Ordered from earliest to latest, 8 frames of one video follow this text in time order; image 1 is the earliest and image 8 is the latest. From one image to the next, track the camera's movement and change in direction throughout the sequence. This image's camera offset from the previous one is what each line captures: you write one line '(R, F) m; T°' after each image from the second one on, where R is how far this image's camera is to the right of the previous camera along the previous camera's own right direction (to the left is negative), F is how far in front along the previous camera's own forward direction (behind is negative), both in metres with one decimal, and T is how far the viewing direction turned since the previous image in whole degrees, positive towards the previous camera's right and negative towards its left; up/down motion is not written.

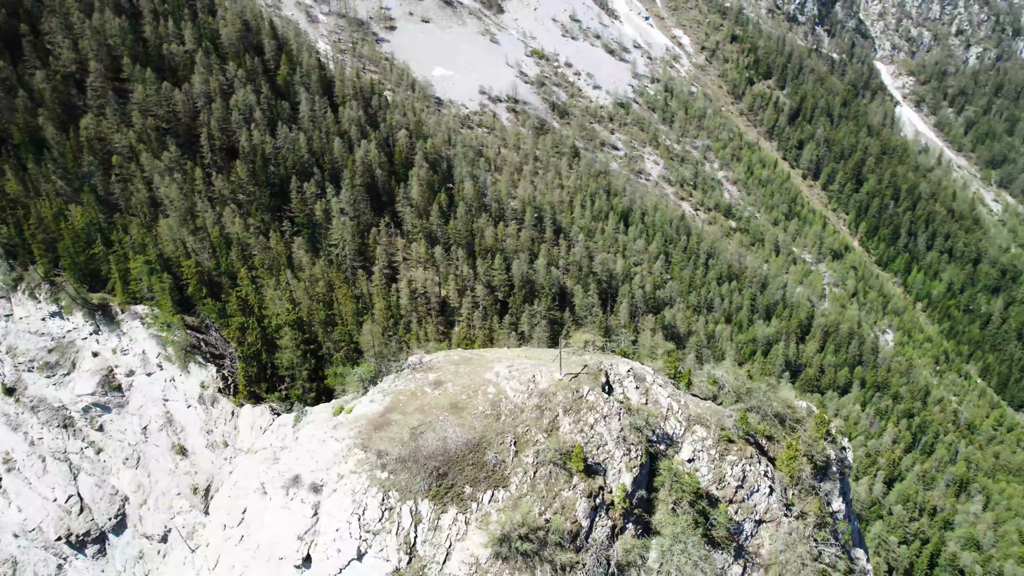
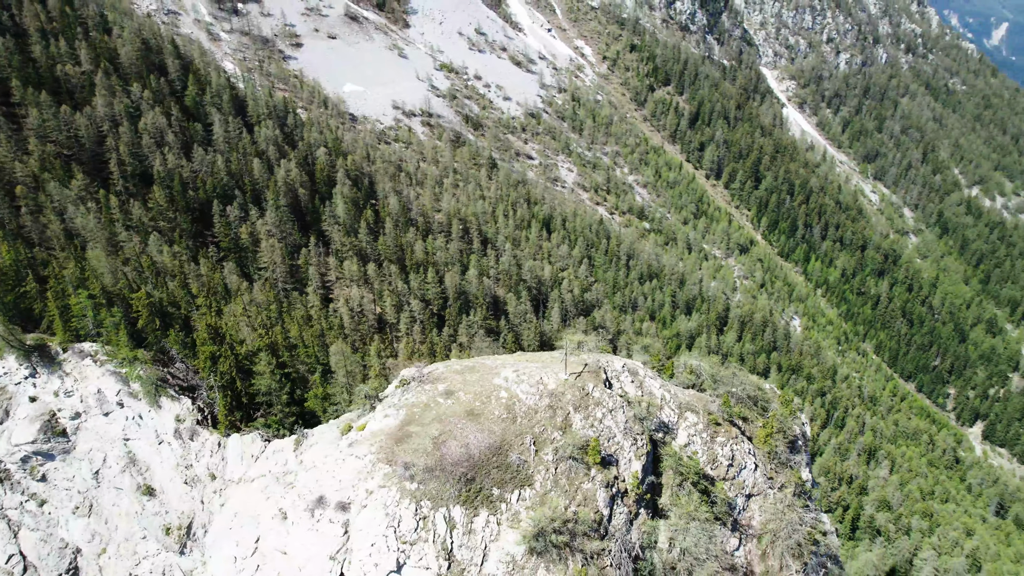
(-3.2, -0.8) m; +8°
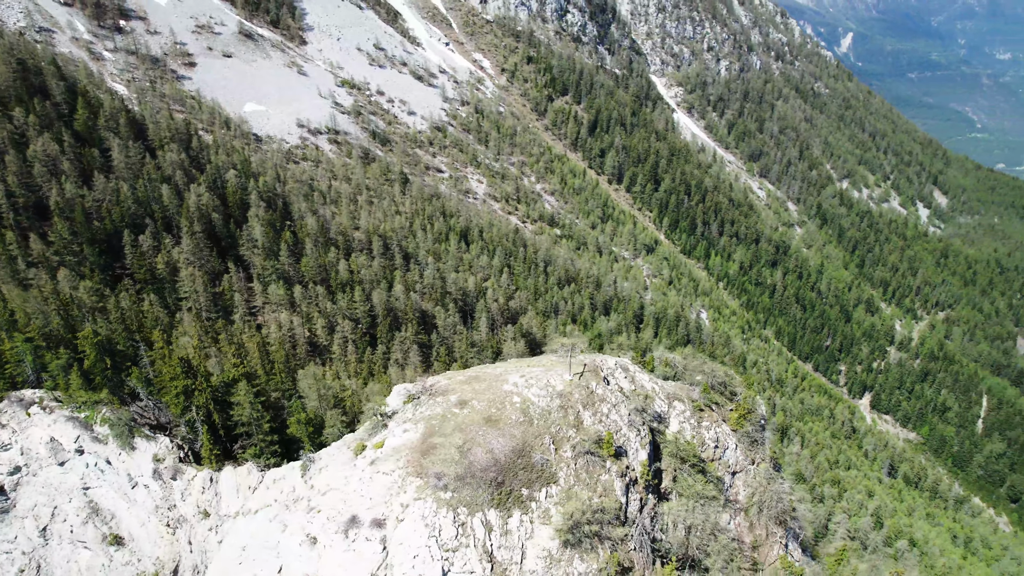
(-3.6, -0.8) m; +8°
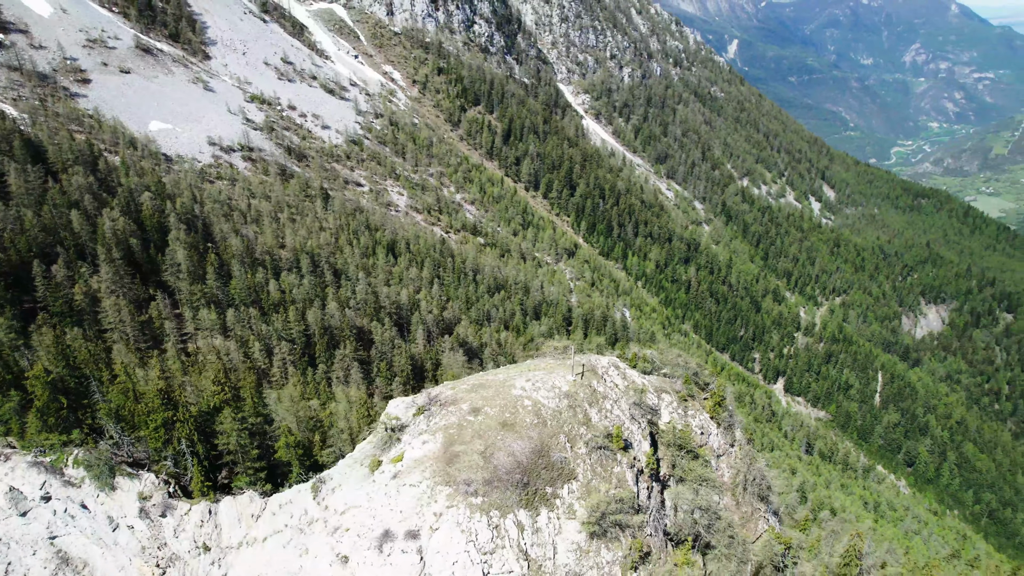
(-3.4, -0.6) m; +7°
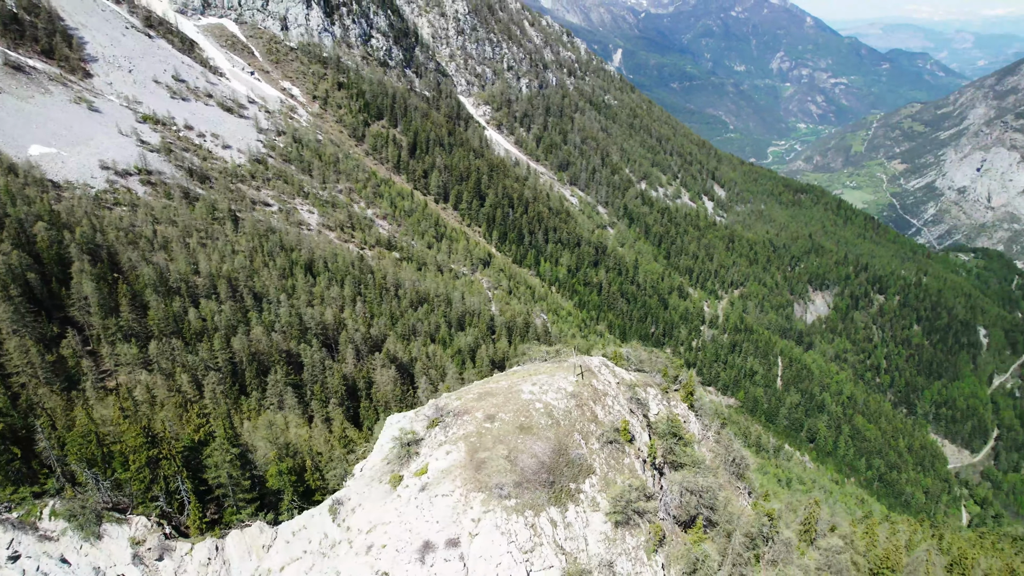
(-3.9, -0.7) m; +8°
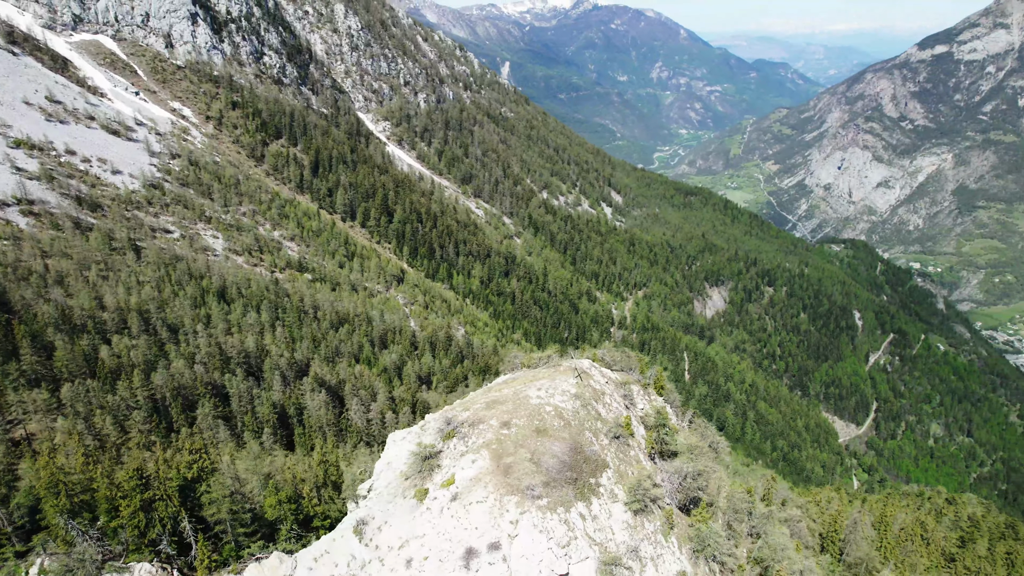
(-4.1, -0.9) m; +9°
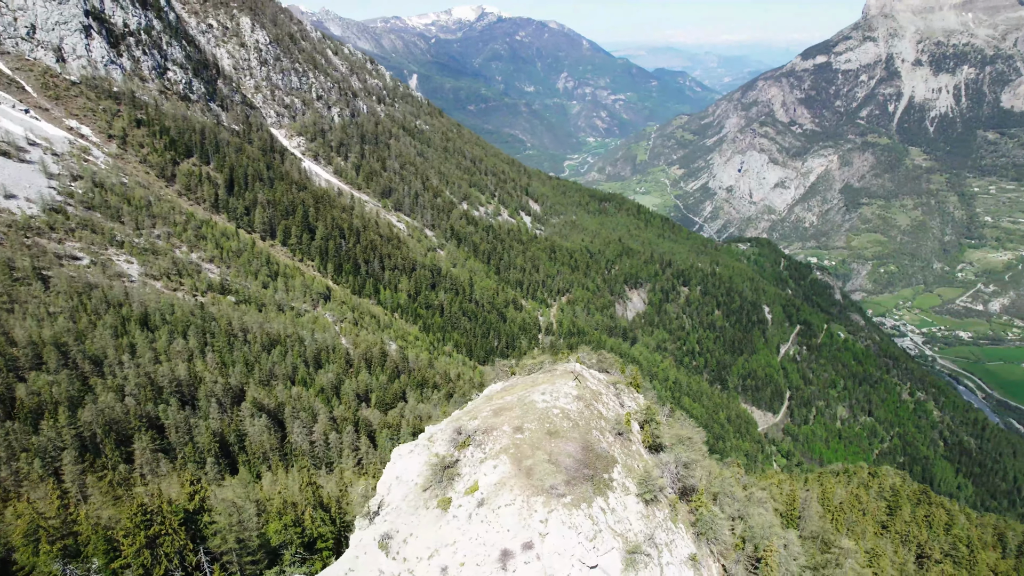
(-3.6, -0.9) m; +7°
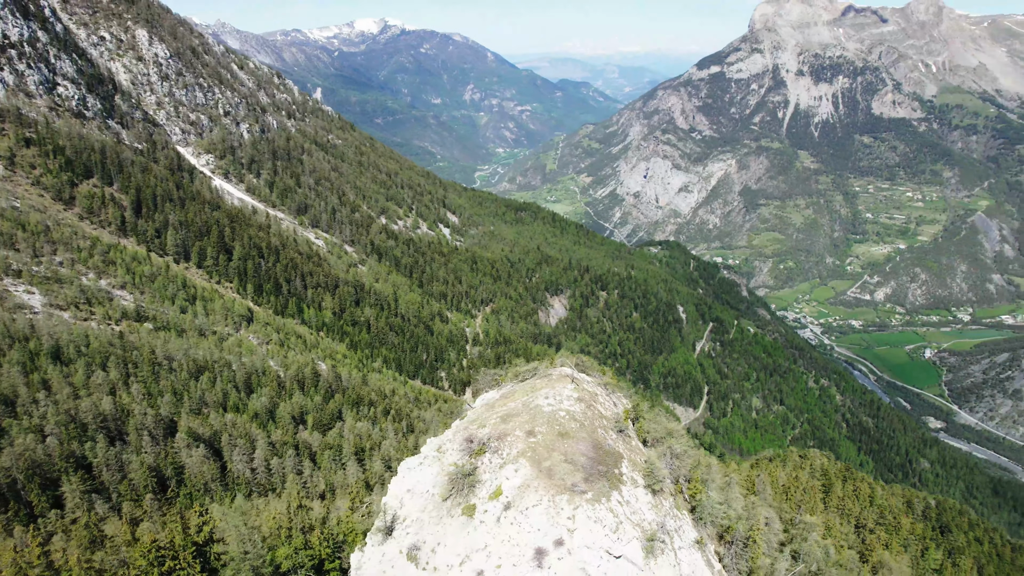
(-3.9, -0.9) m; +7°
